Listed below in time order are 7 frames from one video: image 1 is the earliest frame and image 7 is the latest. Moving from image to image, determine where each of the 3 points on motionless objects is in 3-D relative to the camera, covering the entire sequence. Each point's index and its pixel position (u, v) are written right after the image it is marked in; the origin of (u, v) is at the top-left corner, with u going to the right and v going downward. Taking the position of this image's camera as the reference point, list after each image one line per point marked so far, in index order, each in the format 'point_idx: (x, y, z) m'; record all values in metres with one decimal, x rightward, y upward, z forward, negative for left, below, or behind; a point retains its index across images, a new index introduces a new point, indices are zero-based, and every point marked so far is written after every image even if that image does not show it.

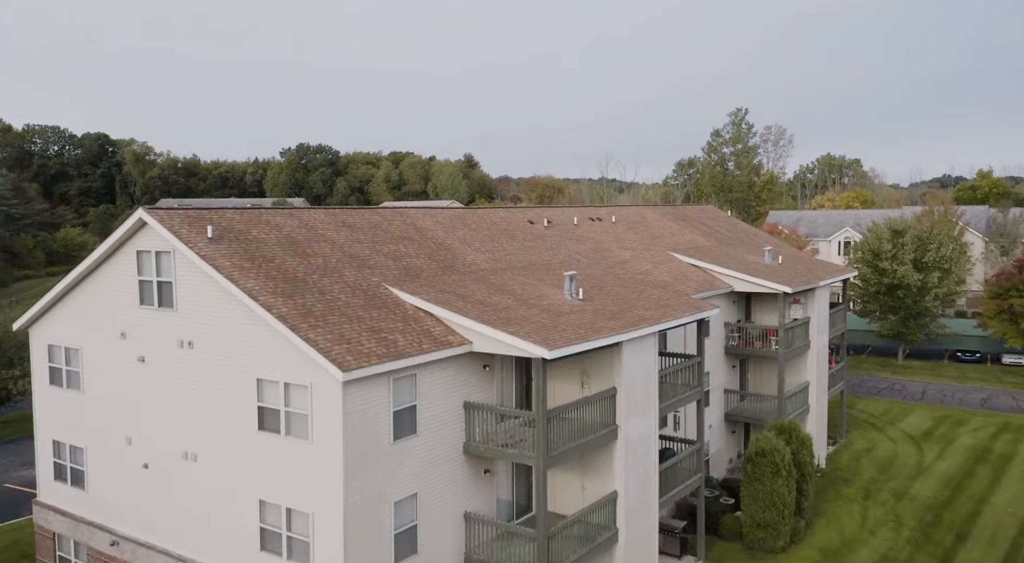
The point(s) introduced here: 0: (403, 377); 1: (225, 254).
0: (-1.6, -1.4, +11.7) m
1: (-4.5, +0.4, +12.4) m
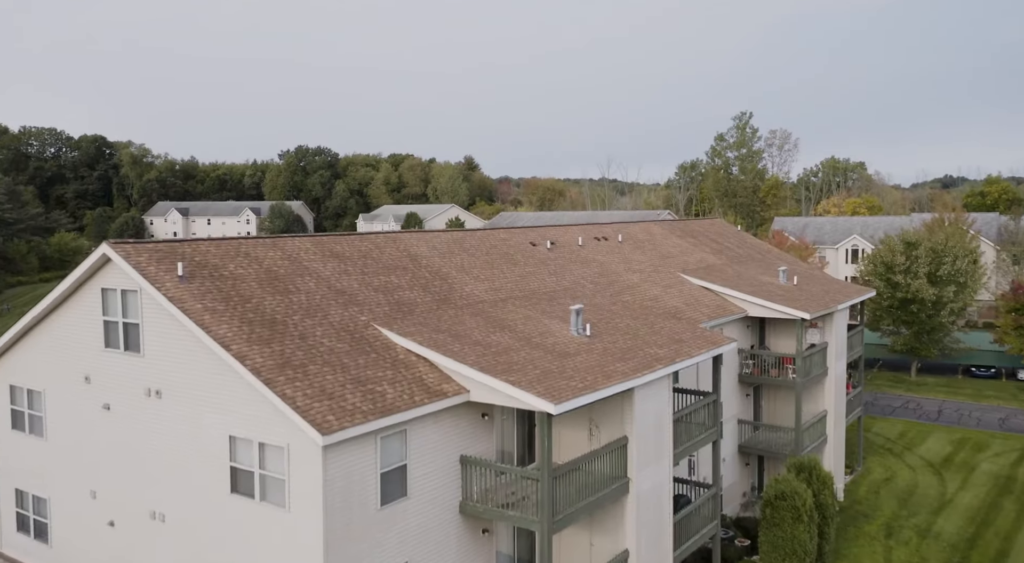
0: (-1.6, -2.0, +10.5) m
1: (-4.5, -0.2, +11.2) m
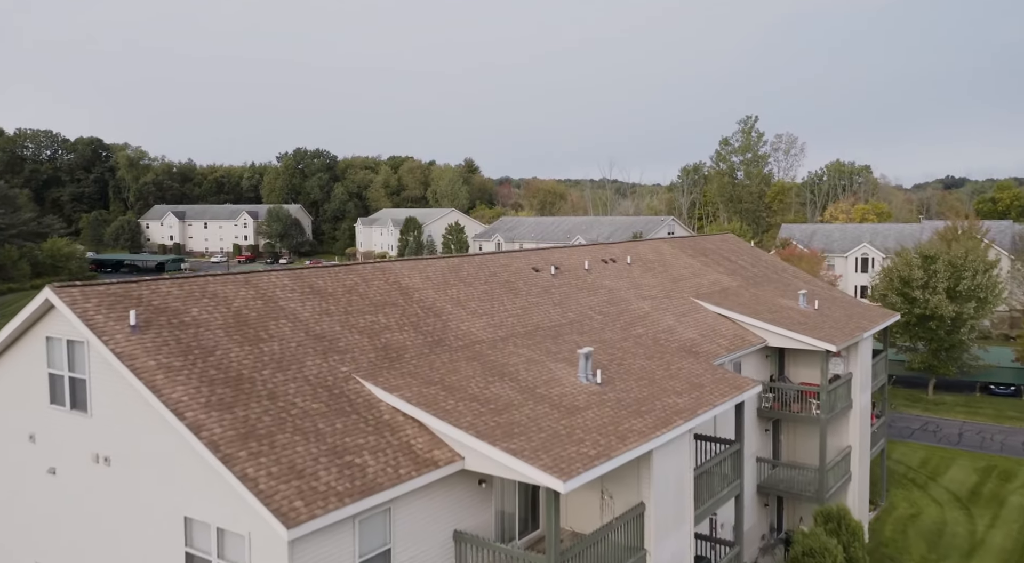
0: (-1.6, -2.7, +9.1) m
1: (-4.5, -0.8, +9.8) m
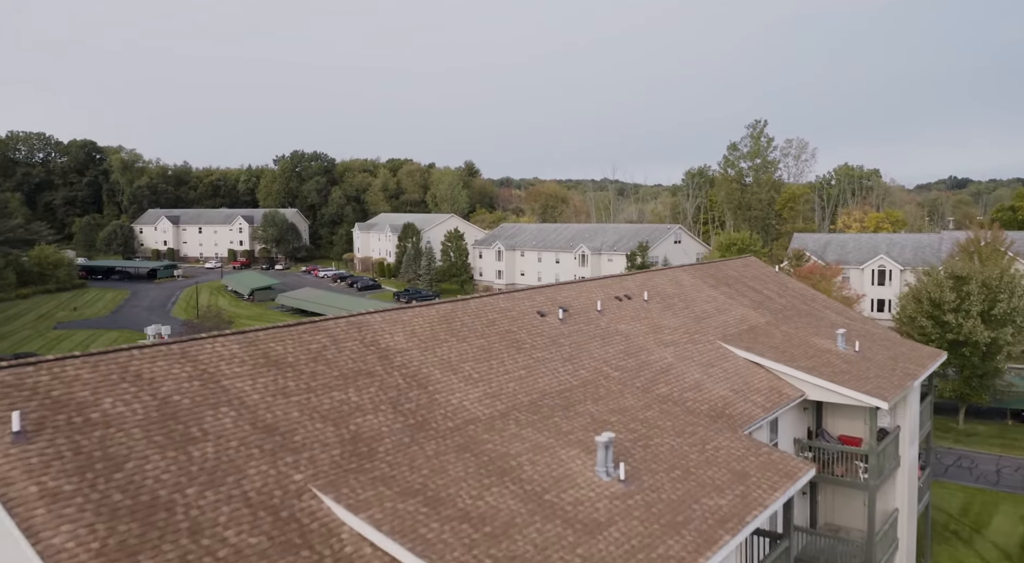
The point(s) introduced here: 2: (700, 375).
0: (-1.6, -3.6, +6.7) m
1: (-4.5, -1.7, +7.4) m
2: (+3.6, -1.8, +15.0) m
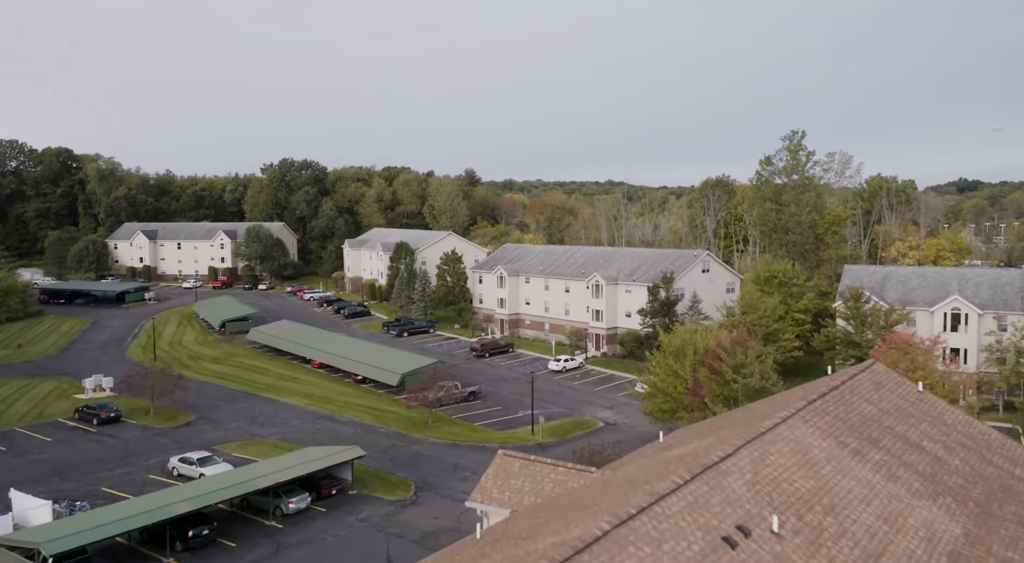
0: (-1.5, -6.1, -1.9) m
1: (-4.4, -4.3, -1.1) m
2: (+3.6, -4.4, +6.5) m
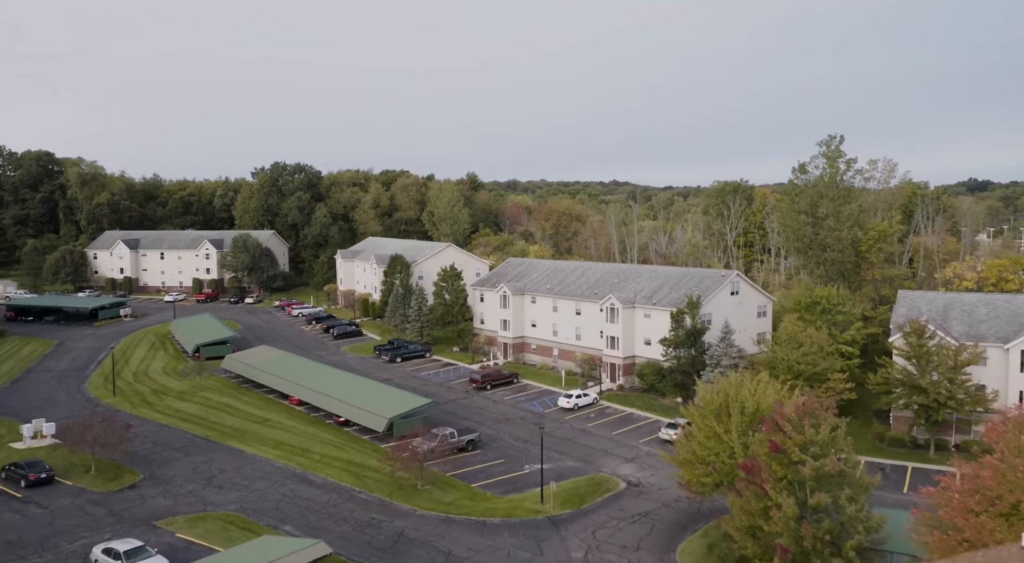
0: (-1.5, -7.8, -8.4) m
1: (-4.4, -5.9, -7.6) m
2: (+3.7, -6.0, -0.1) m
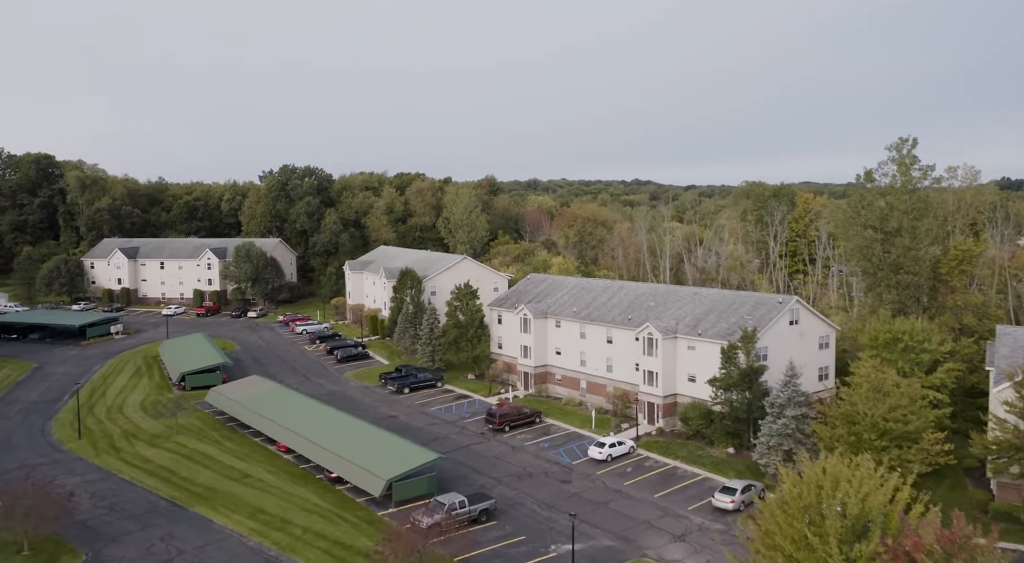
0: (-1.8, -9.4, -15.3) m
1: (-4.7, -7.5, -14.5) m
2: (+3.6, -7.6, -7.1) m
